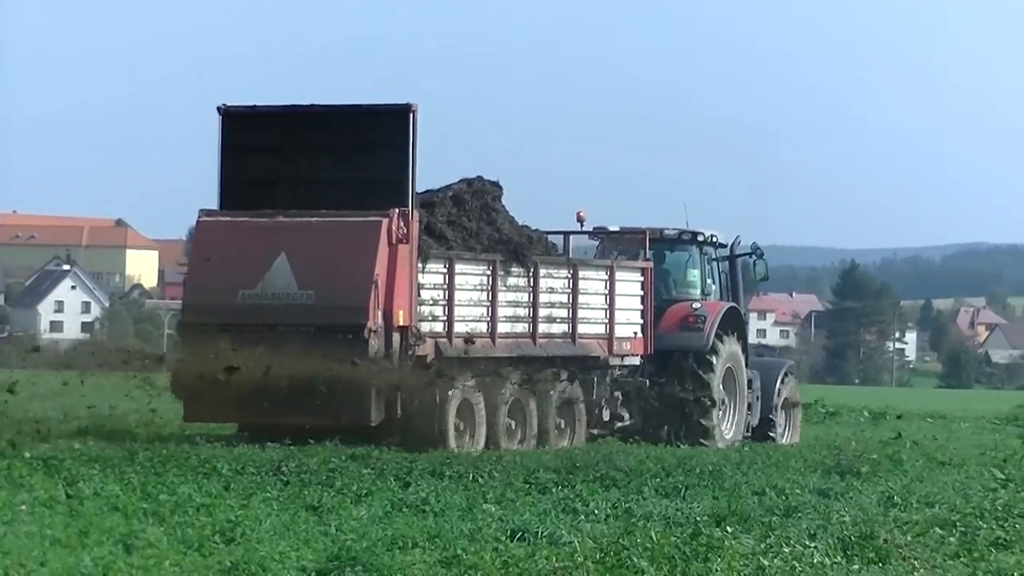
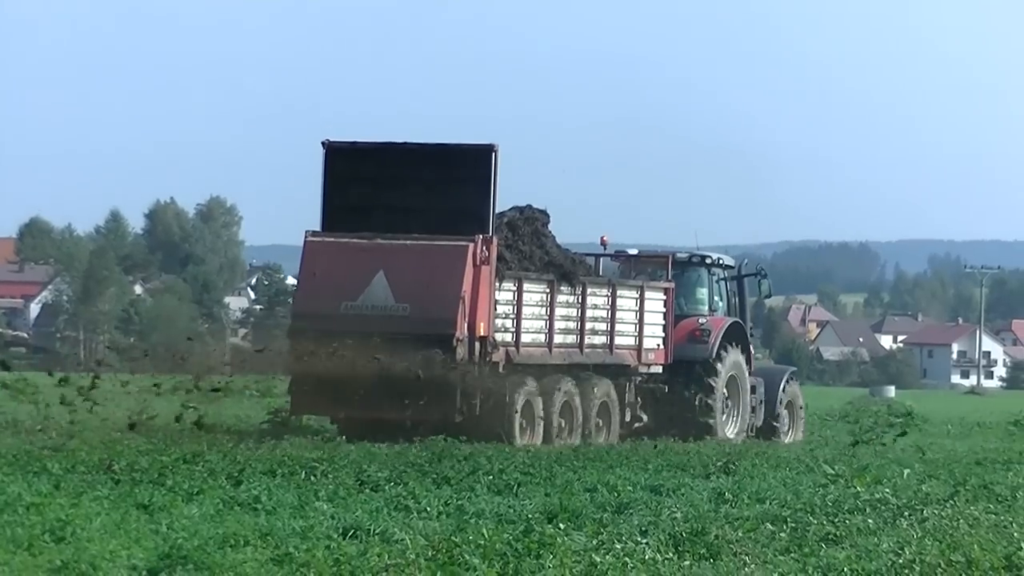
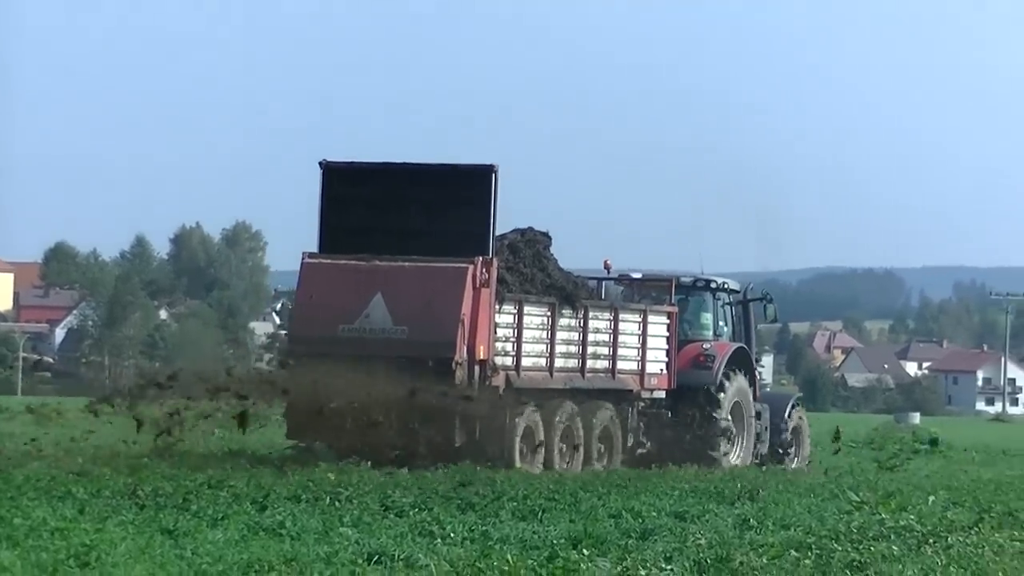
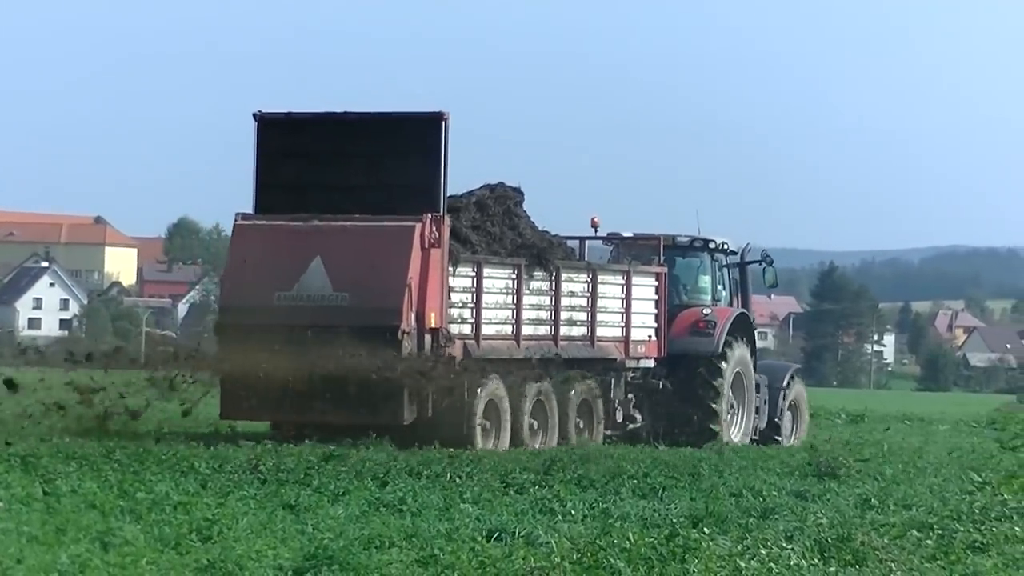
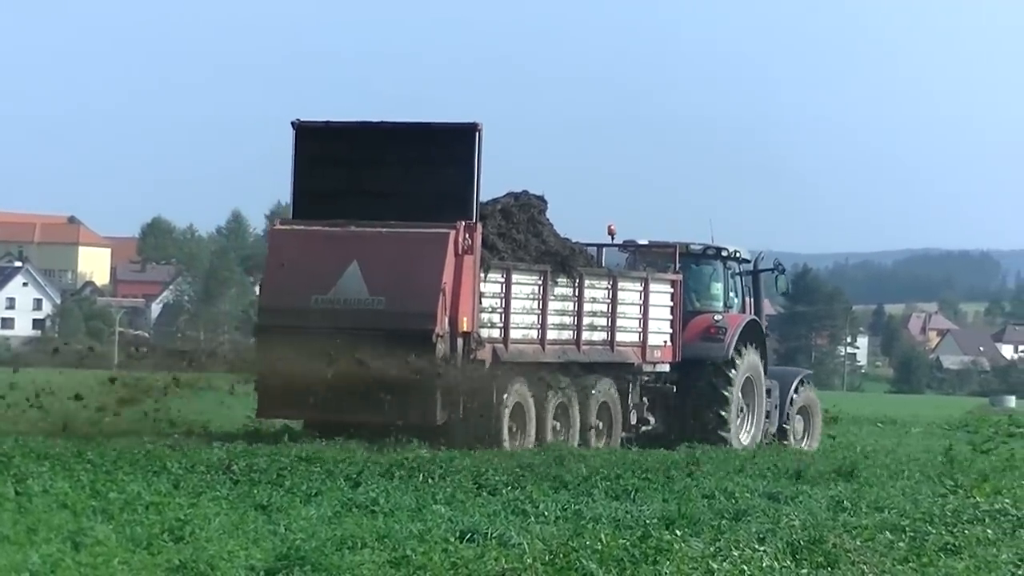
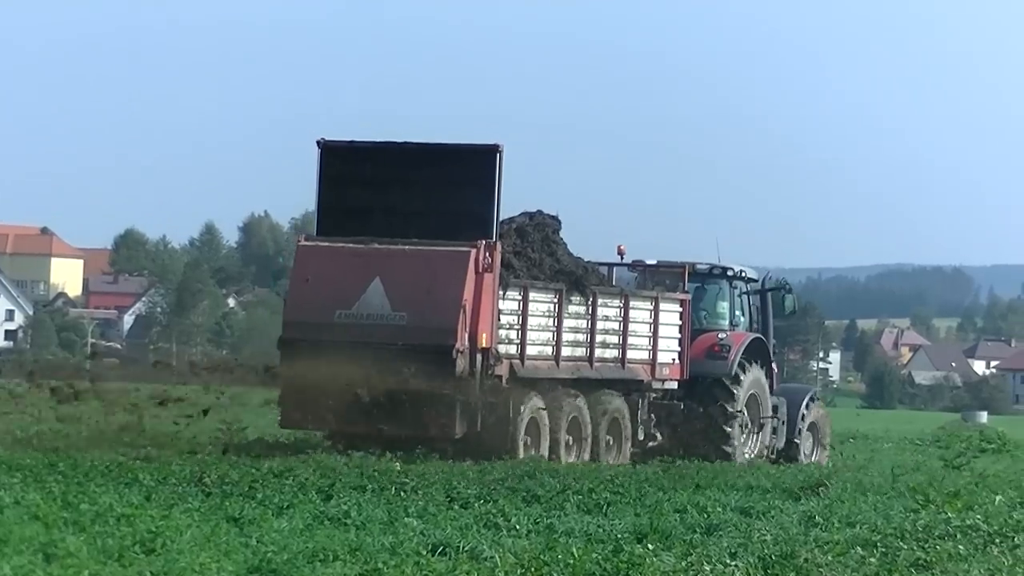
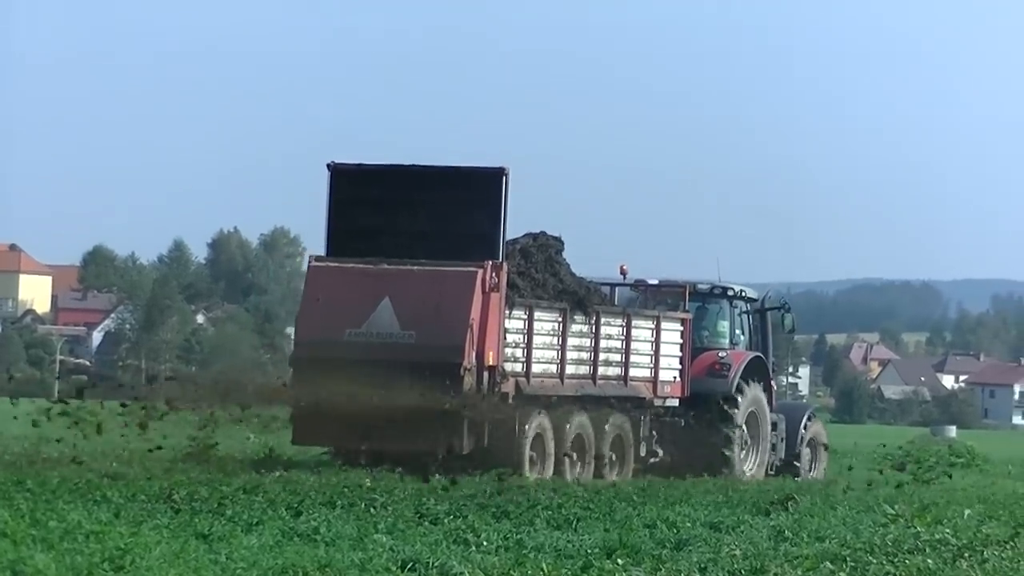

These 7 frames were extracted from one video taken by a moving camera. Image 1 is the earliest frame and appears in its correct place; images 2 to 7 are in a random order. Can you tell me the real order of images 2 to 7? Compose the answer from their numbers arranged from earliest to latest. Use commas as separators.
4, 5, 6, 7, 3, 2
